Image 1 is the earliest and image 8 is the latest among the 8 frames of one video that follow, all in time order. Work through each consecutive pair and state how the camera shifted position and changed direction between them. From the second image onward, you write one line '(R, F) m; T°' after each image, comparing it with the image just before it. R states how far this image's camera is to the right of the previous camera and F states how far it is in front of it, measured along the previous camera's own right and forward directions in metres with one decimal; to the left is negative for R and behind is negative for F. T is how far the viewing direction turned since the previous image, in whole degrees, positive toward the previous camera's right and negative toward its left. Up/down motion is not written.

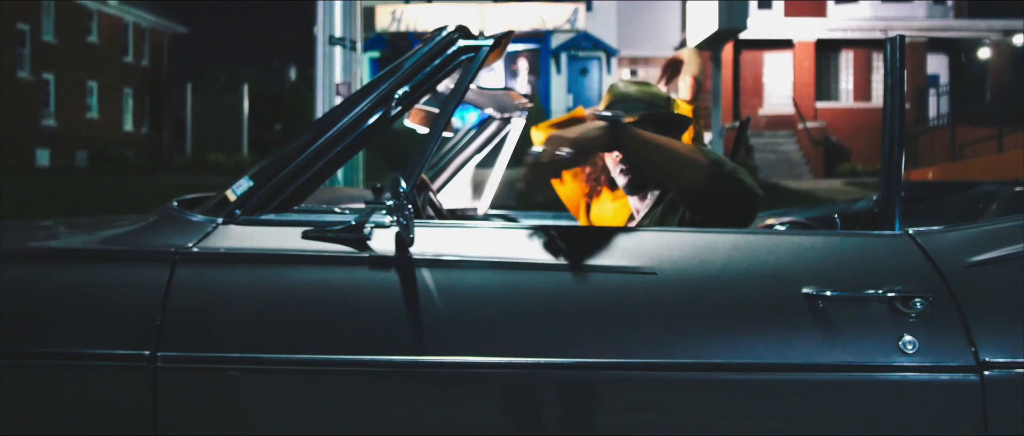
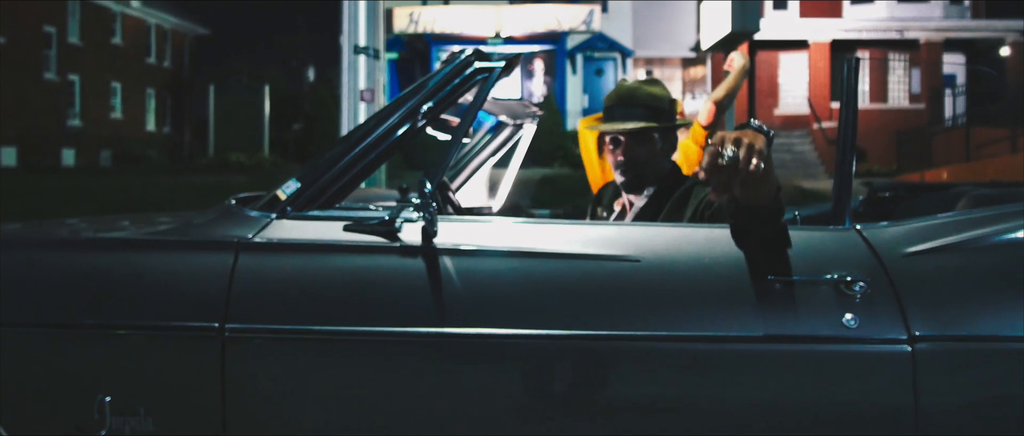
(0.0, -0.3) m; -1°
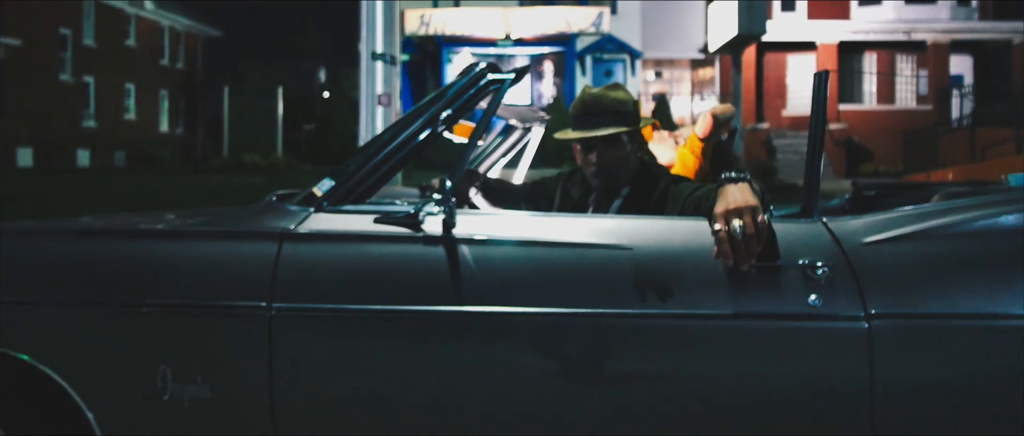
(0.0, -0.3) m; -1°
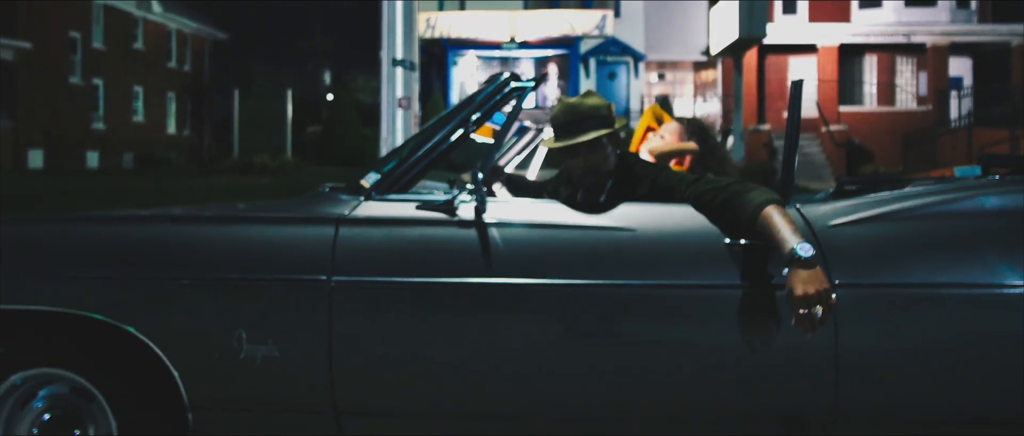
(-0.1, -0.5) m; 0°
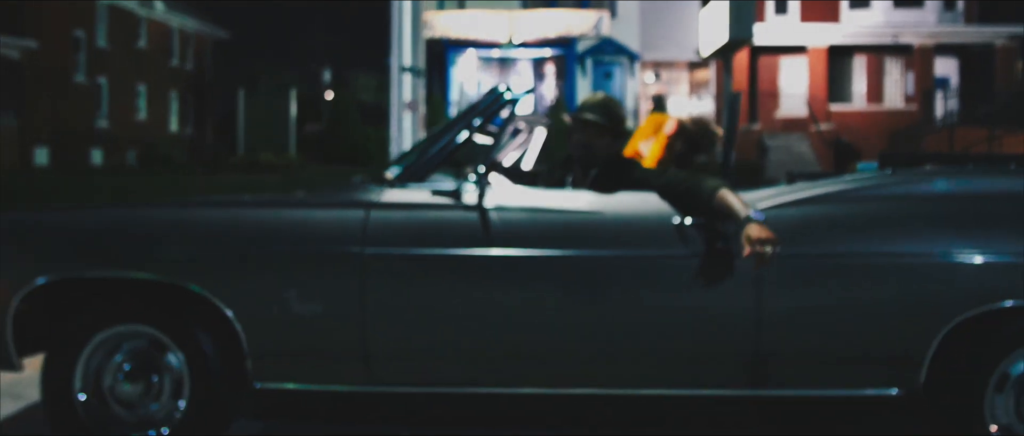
(0.0, -0.8) m; 0°
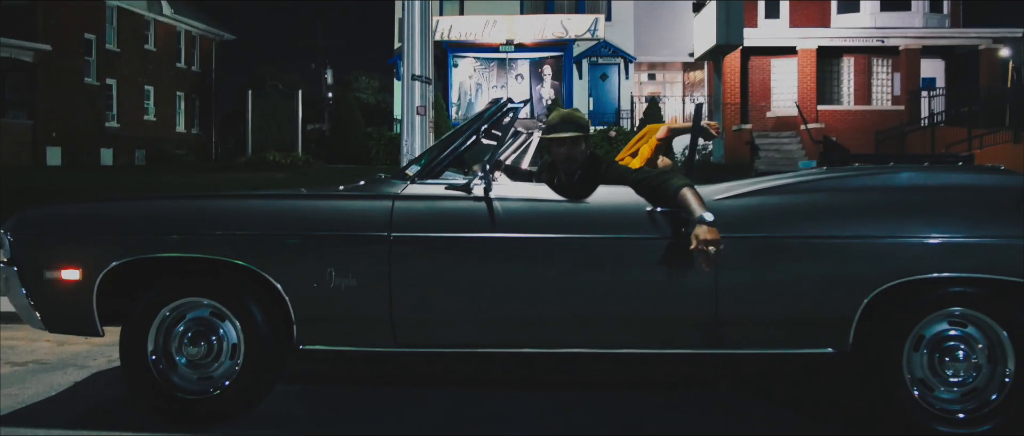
(0.0, -0.8) m; 0°
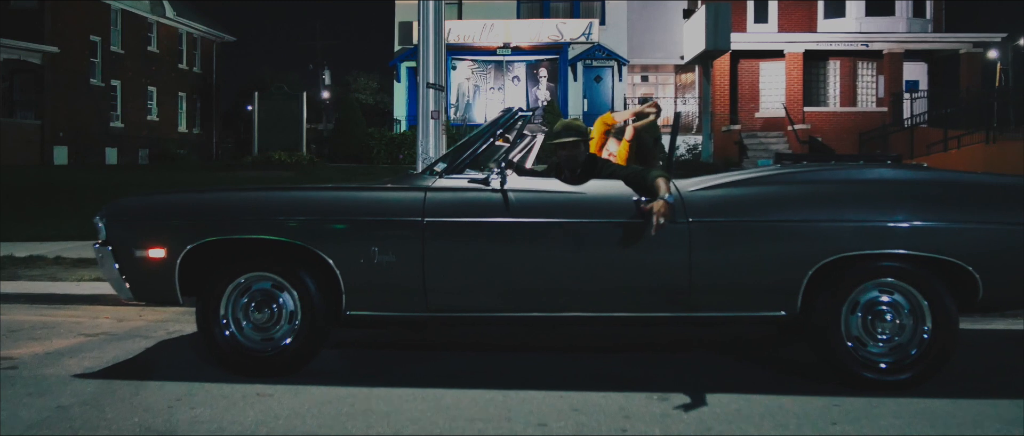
(-0.1, -1.0) m; 0°
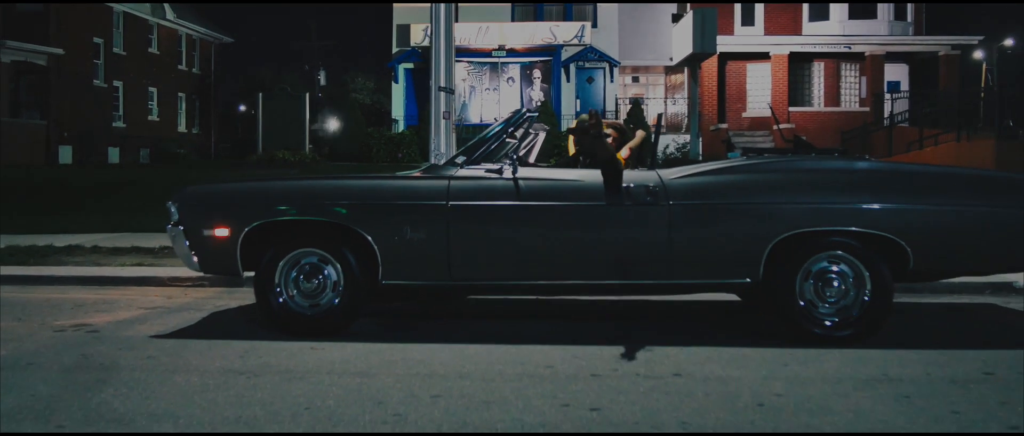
(-0.1, -1.1) m; 0°
